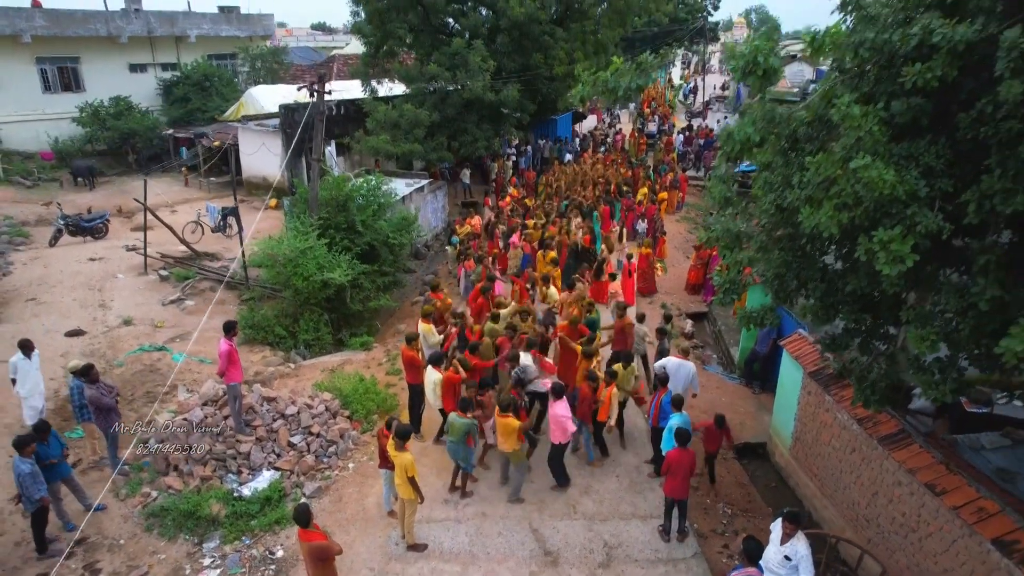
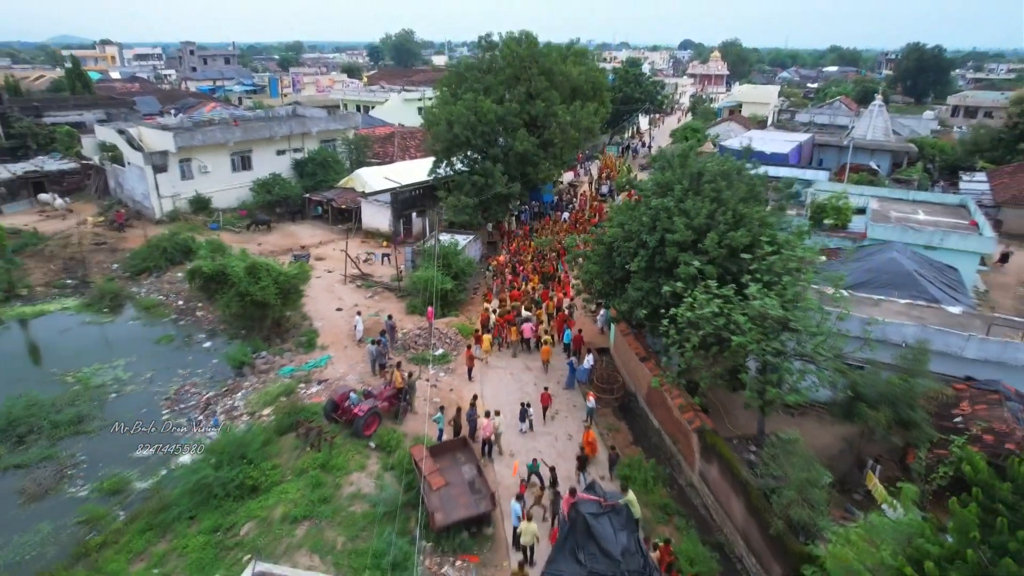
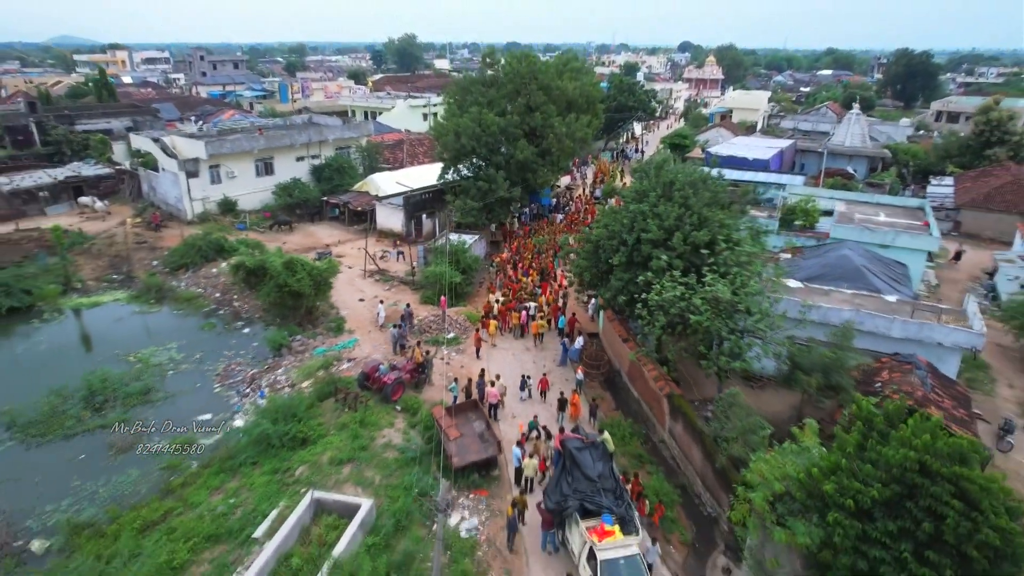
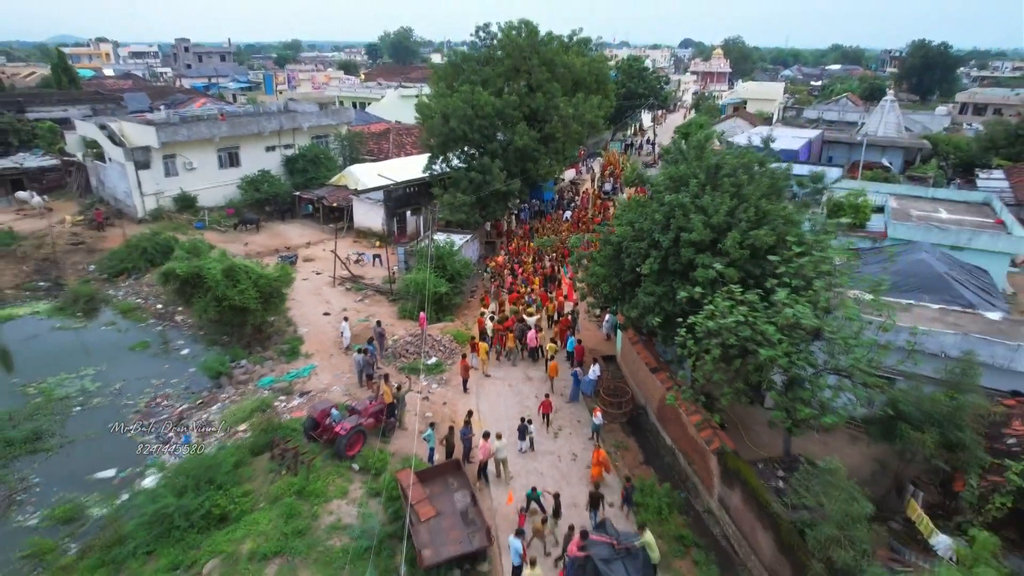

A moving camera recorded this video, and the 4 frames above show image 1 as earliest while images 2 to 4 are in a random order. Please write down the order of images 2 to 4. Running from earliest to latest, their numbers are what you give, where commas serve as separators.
4, 2, 3
